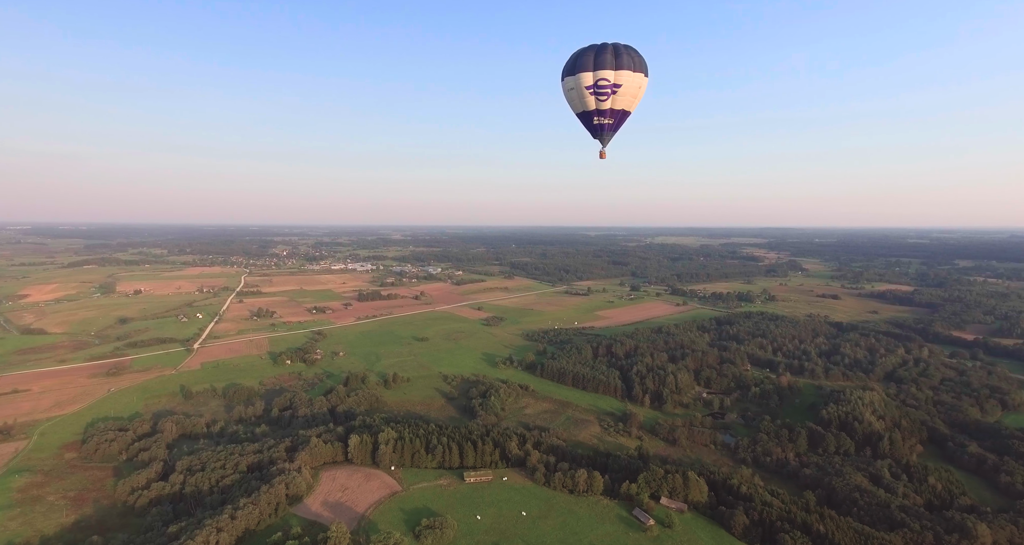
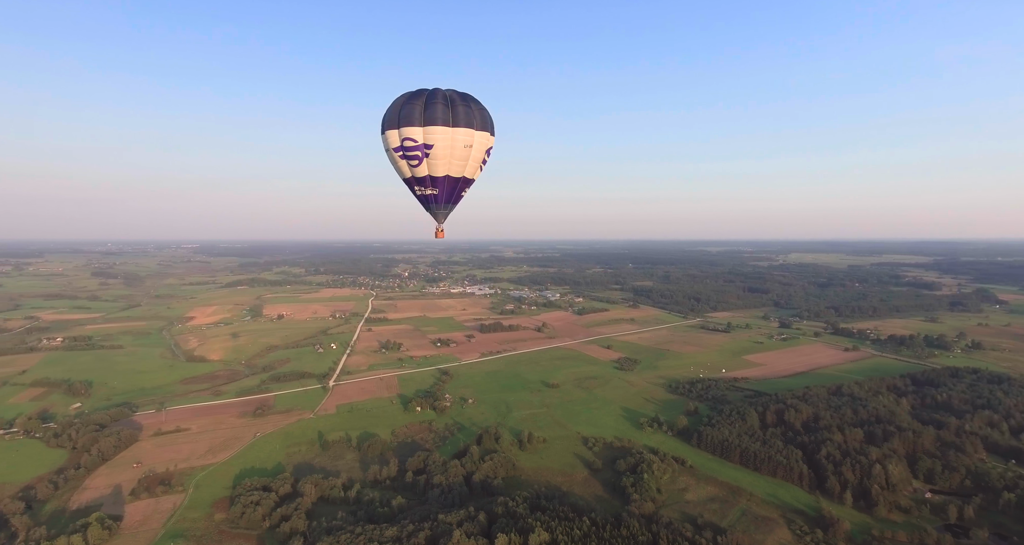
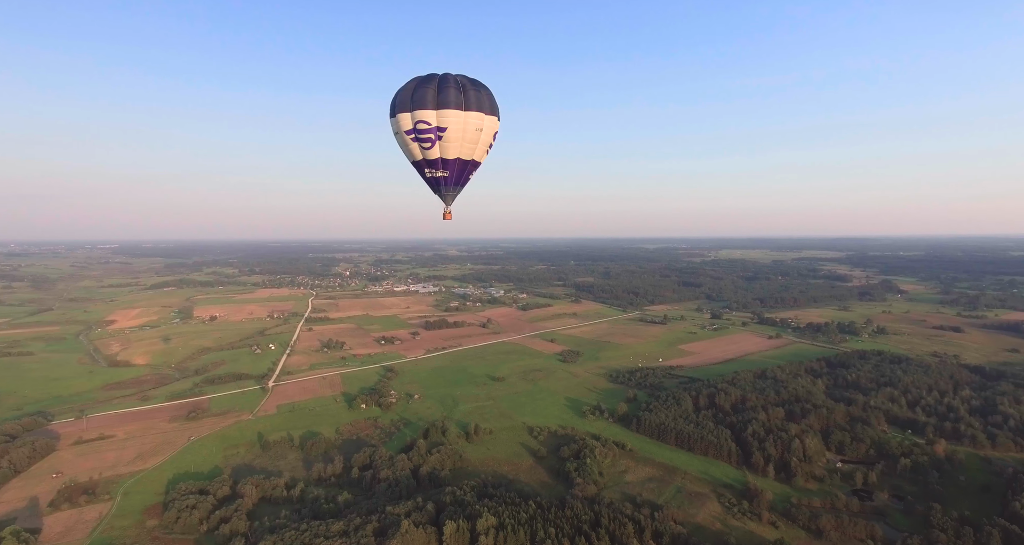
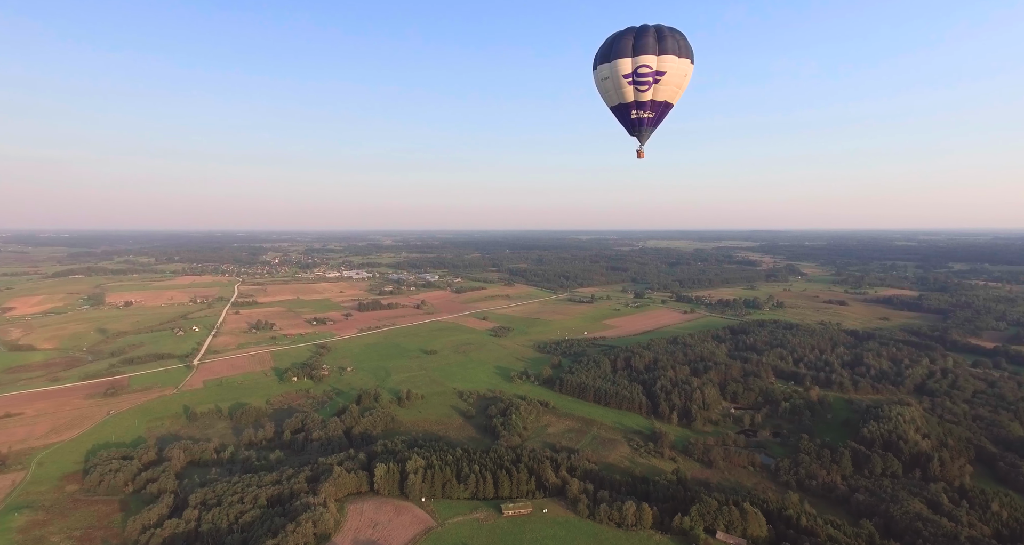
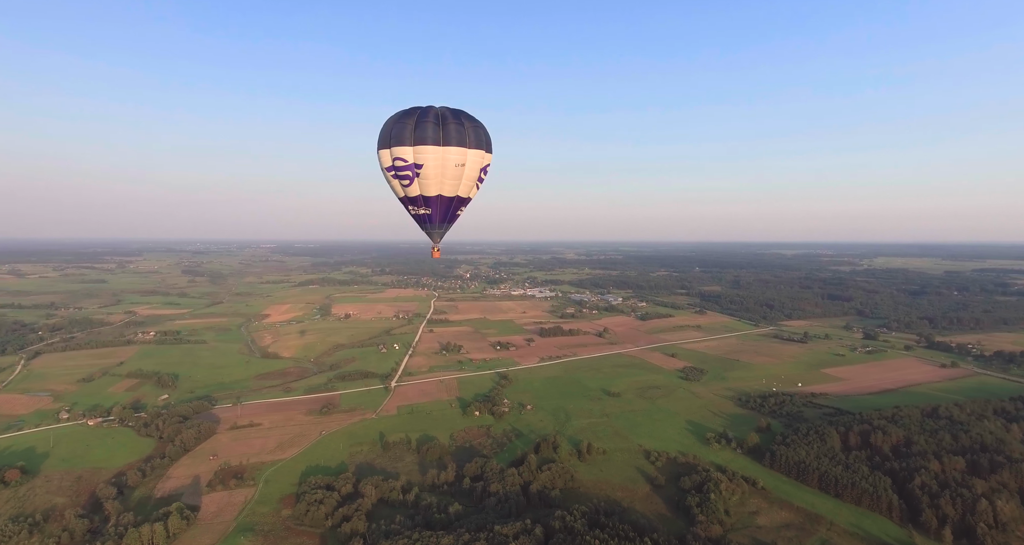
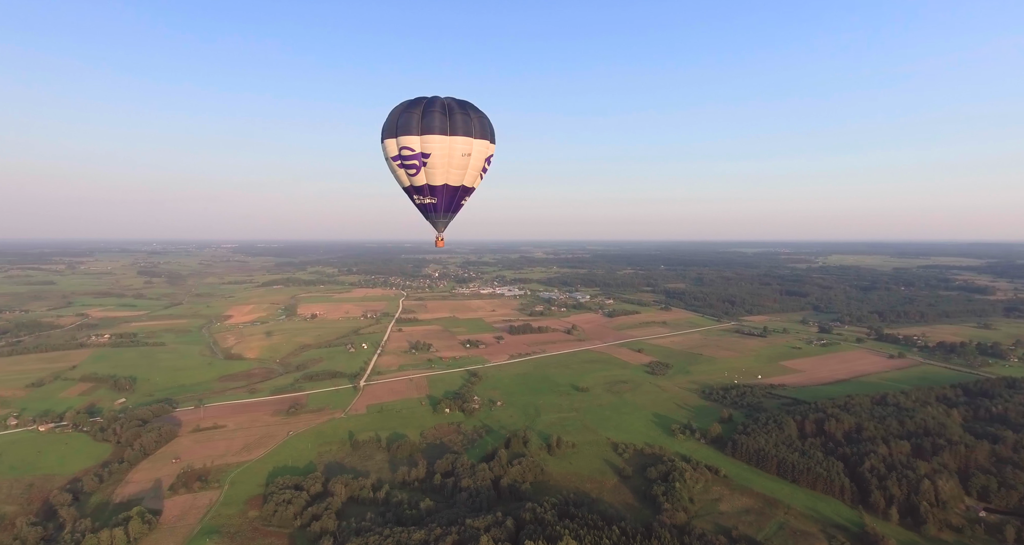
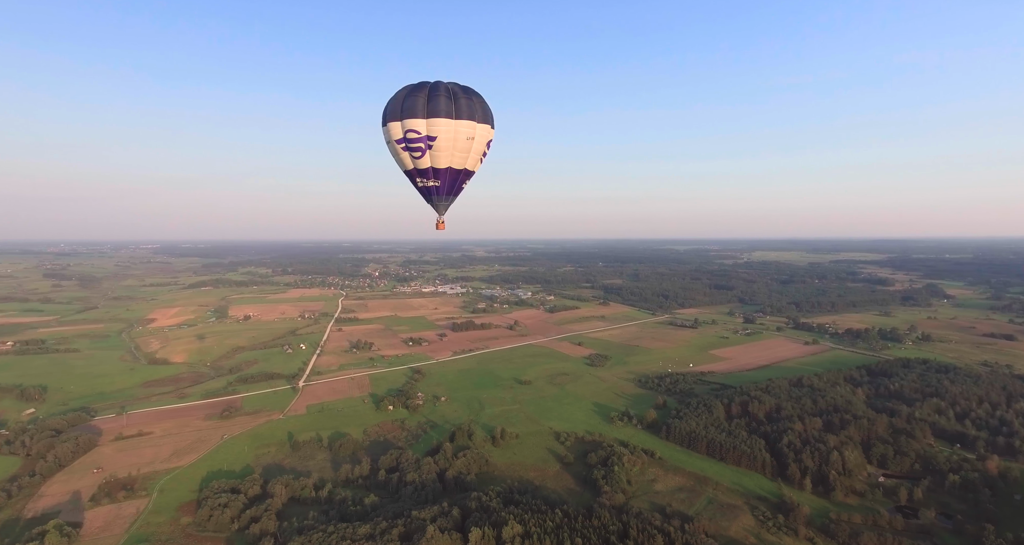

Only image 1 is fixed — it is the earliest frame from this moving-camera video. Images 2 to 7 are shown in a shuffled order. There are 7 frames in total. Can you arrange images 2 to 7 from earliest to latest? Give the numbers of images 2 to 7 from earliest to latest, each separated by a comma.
4, 3, 7, 2, 6, 5
